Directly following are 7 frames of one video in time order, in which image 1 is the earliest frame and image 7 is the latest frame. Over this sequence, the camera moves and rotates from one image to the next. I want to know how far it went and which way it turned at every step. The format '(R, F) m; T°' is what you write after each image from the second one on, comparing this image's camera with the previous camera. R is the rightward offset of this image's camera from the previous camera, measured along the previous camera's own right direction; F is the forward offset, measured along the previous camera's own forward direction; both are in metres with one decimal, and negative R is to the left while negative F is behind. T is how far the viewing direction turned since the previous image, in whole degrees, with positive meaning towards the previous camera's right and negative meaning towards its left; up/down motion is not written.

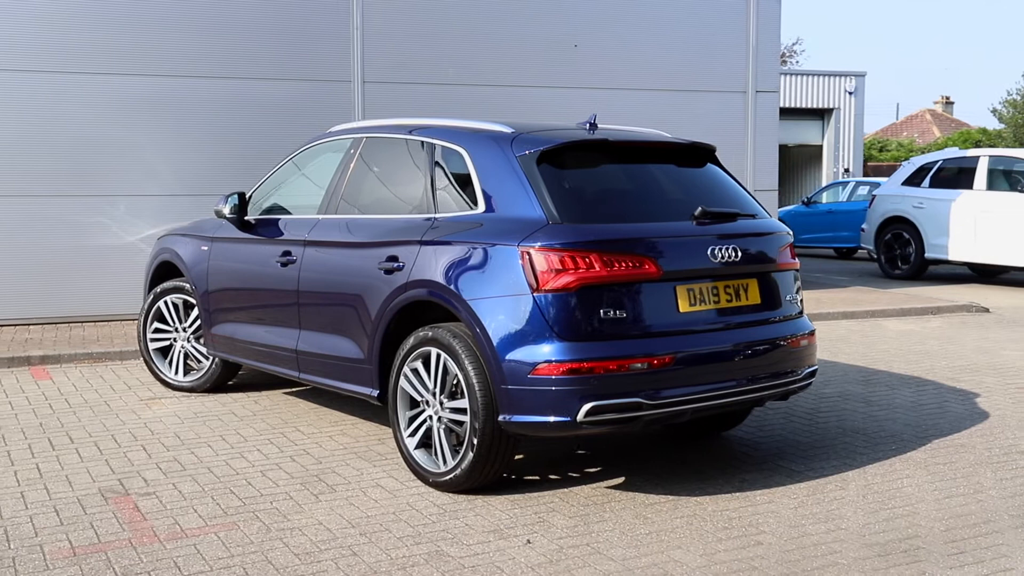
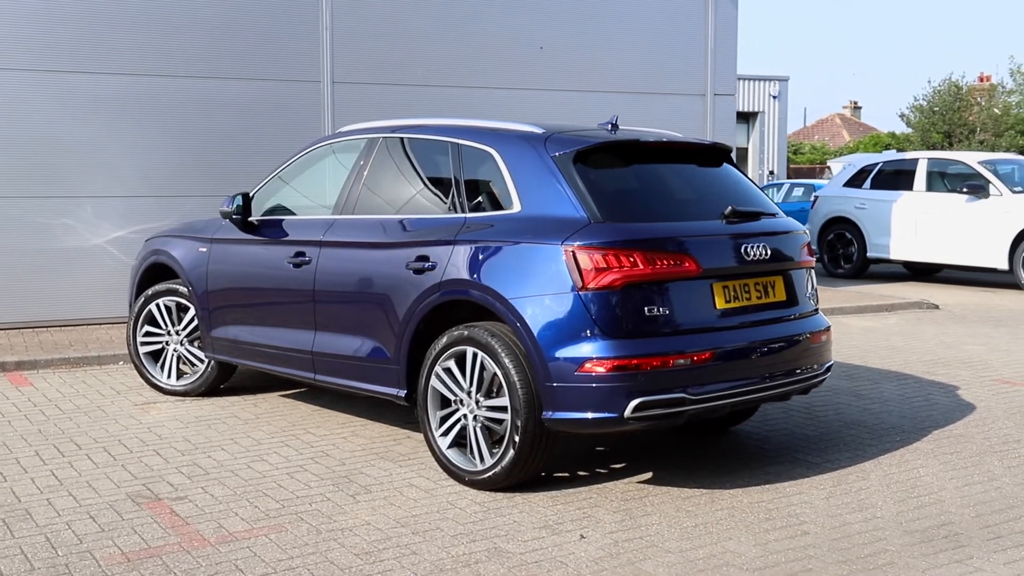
(-0.6, 0.0) m; +4°
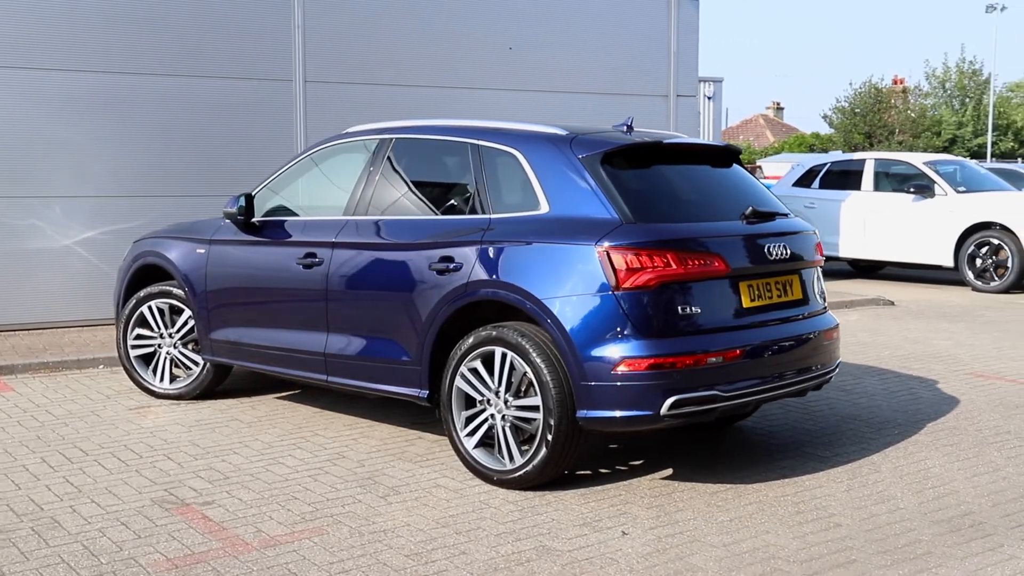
(-0.5, 0.0) m; +4°
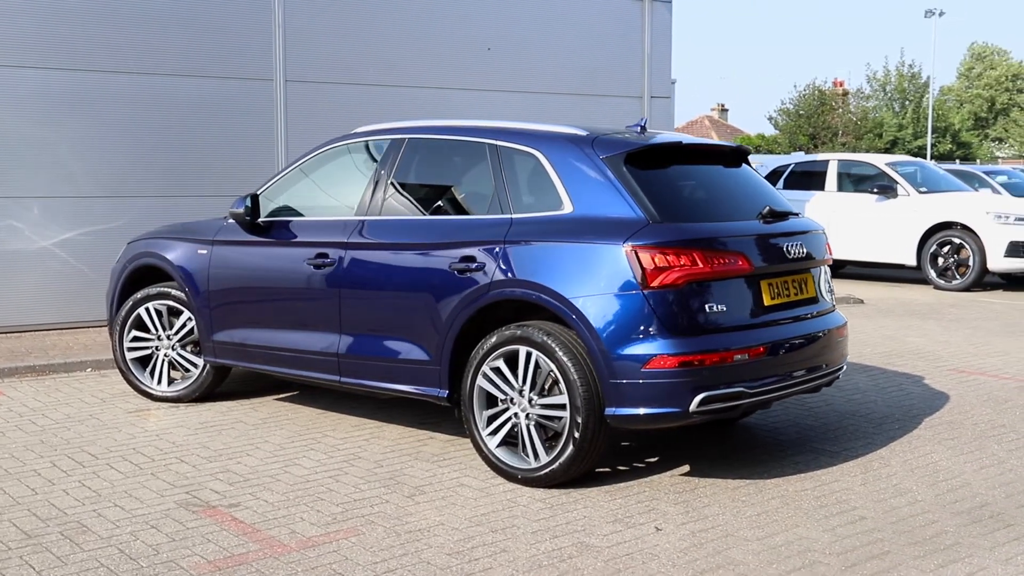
(-0.4, 0.0) m; +3°
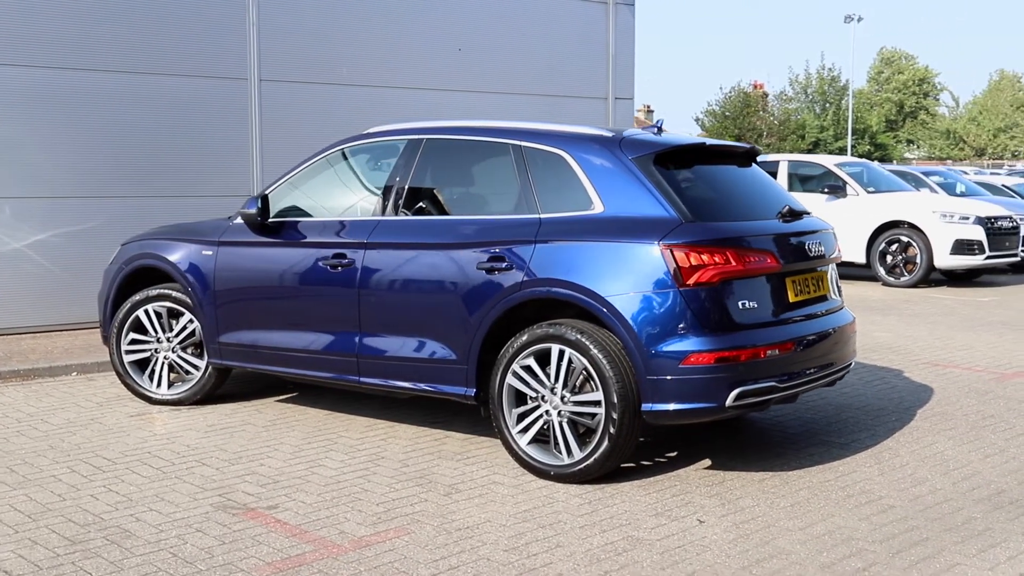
(-0.5, 0.0) m; +4°
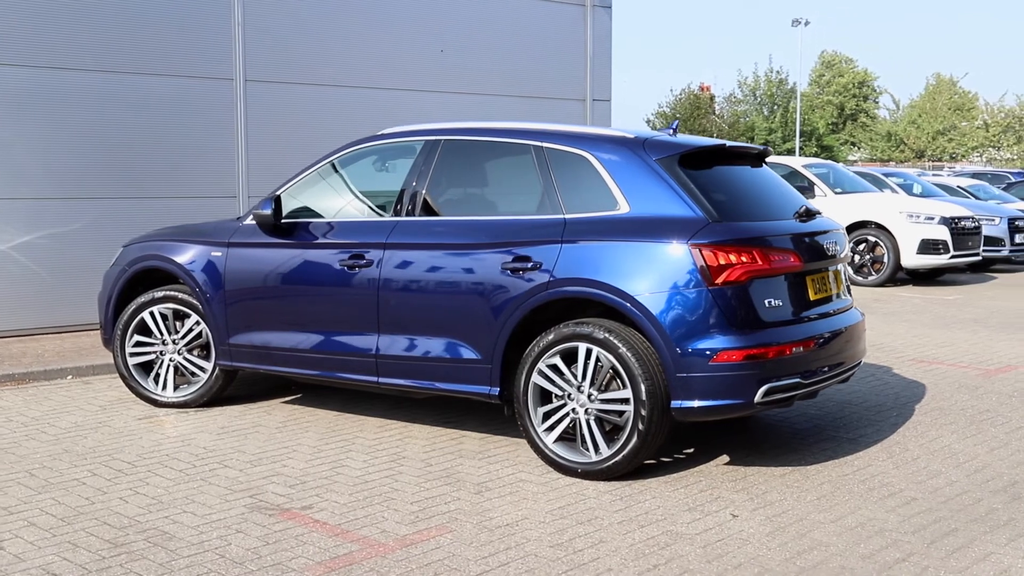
(-0.4, 0.0) m; +3°
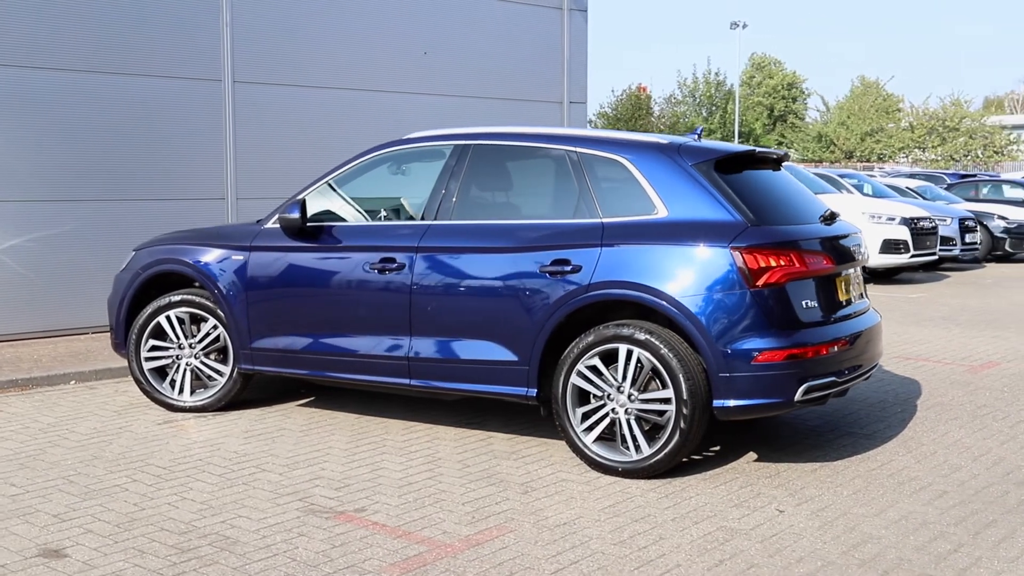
(-0.5, -0.1) m; +3°
